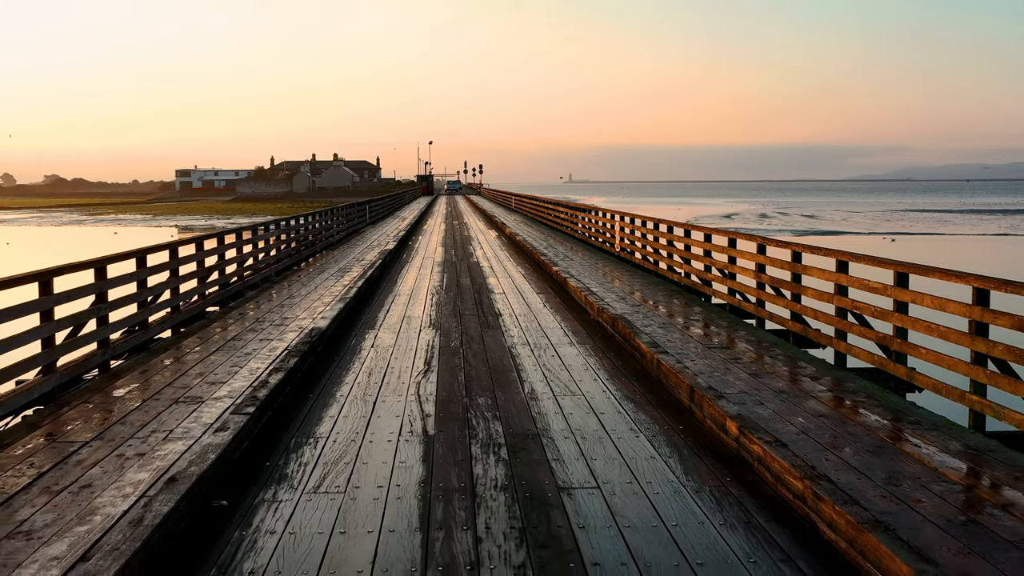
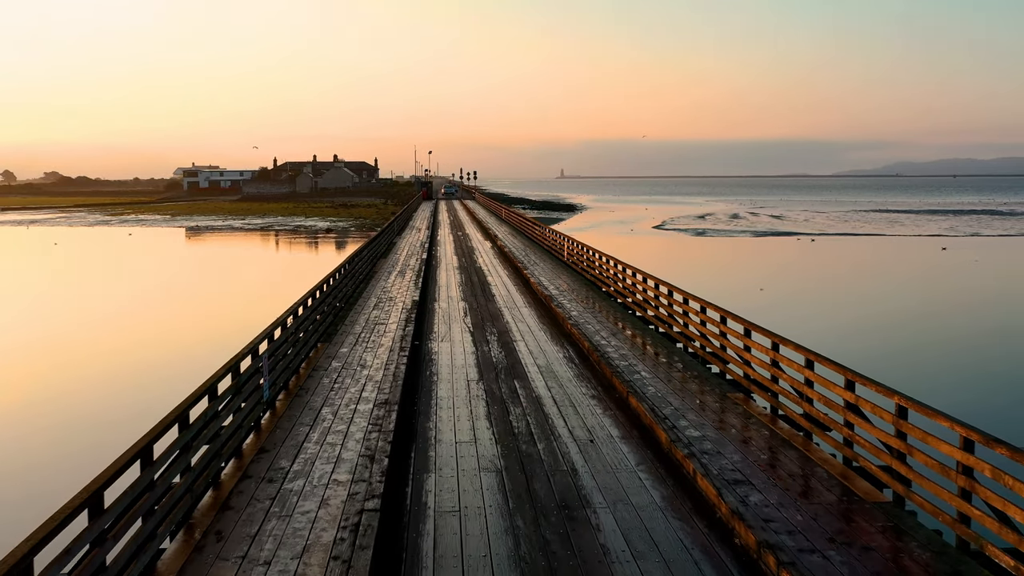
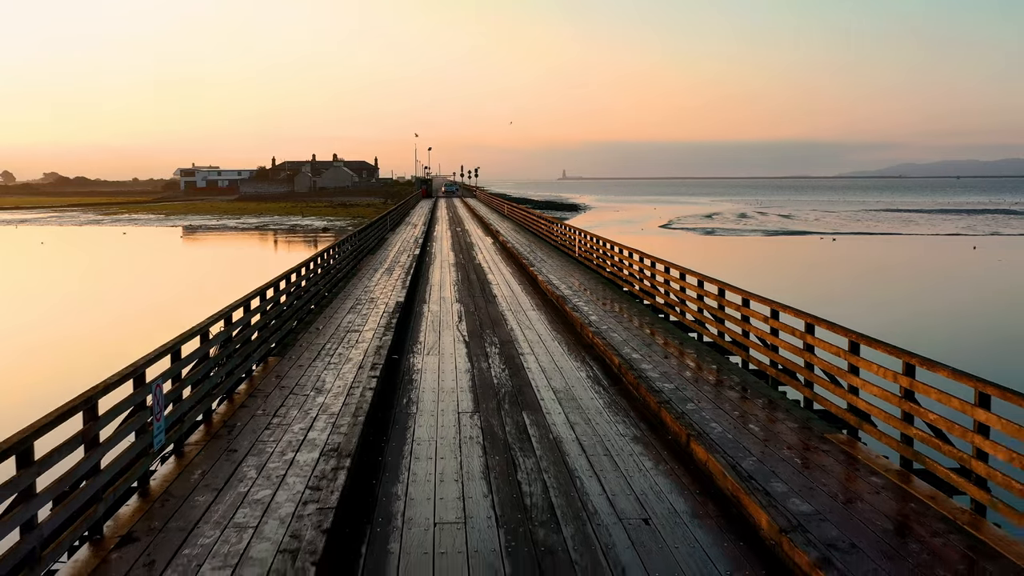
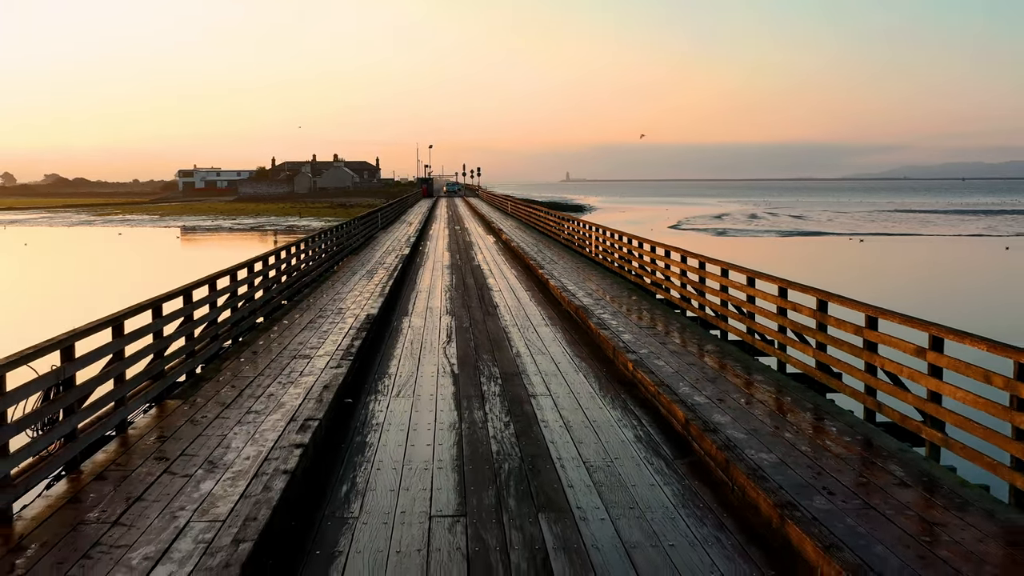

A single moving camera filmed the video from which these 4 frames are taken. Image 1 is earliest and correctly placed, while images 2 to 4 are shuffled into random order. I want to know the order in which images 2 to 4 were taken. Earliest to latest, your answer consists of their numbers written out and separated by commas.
4, 3, 2
